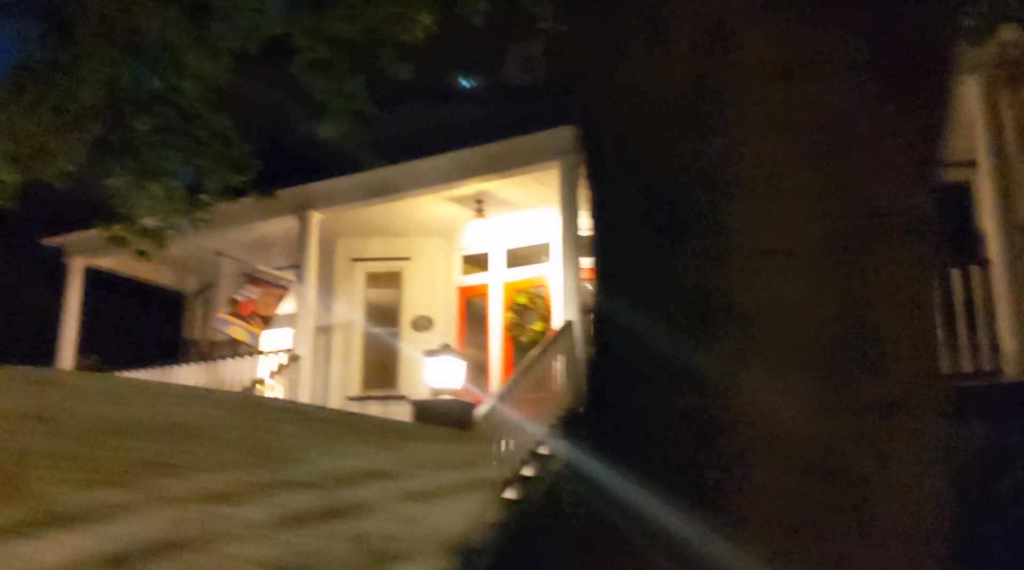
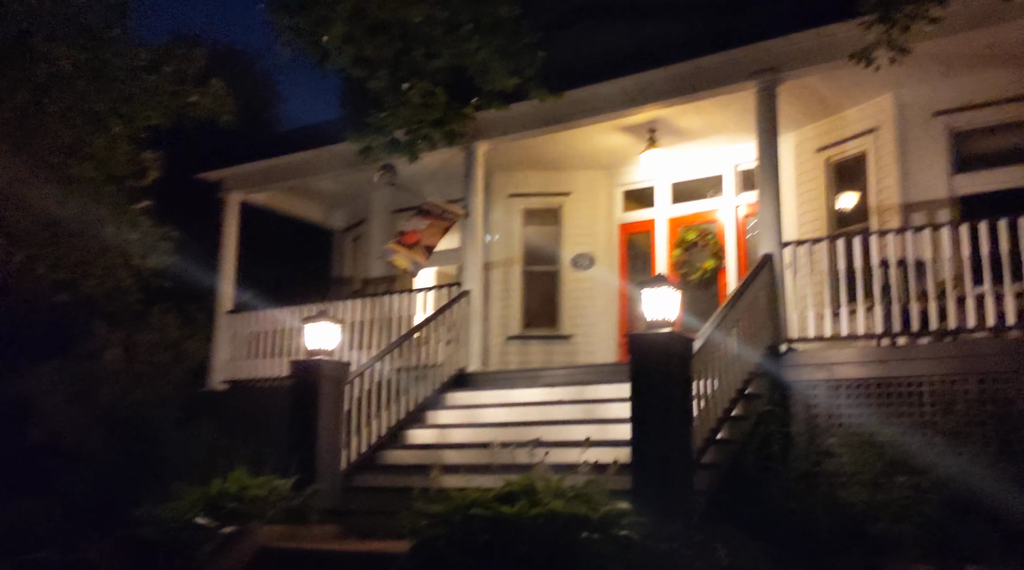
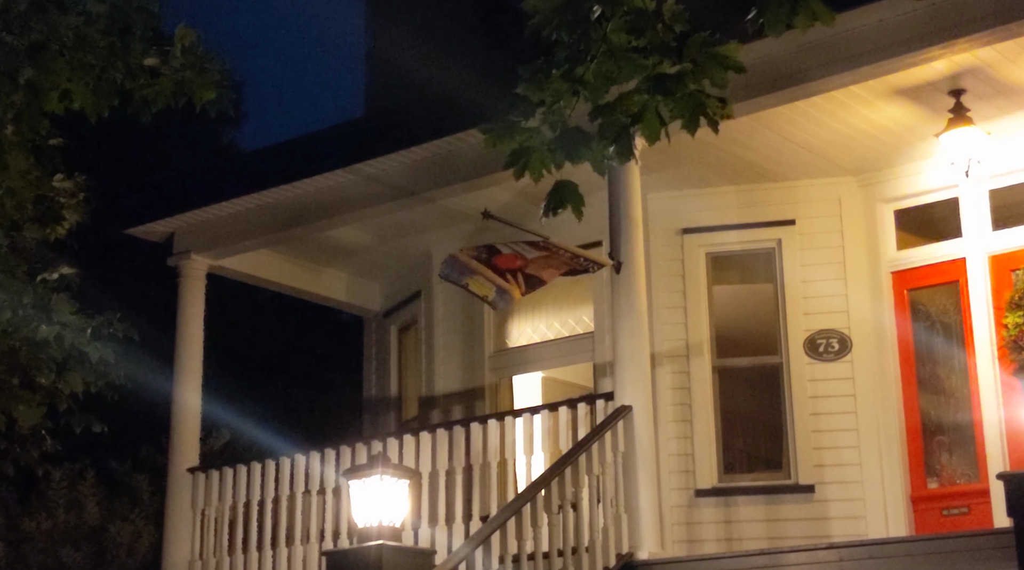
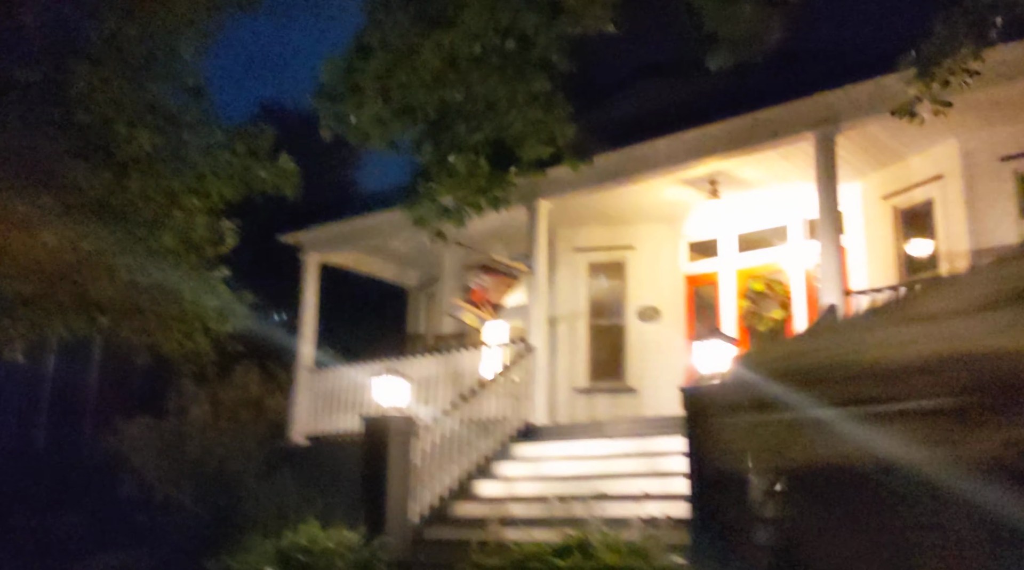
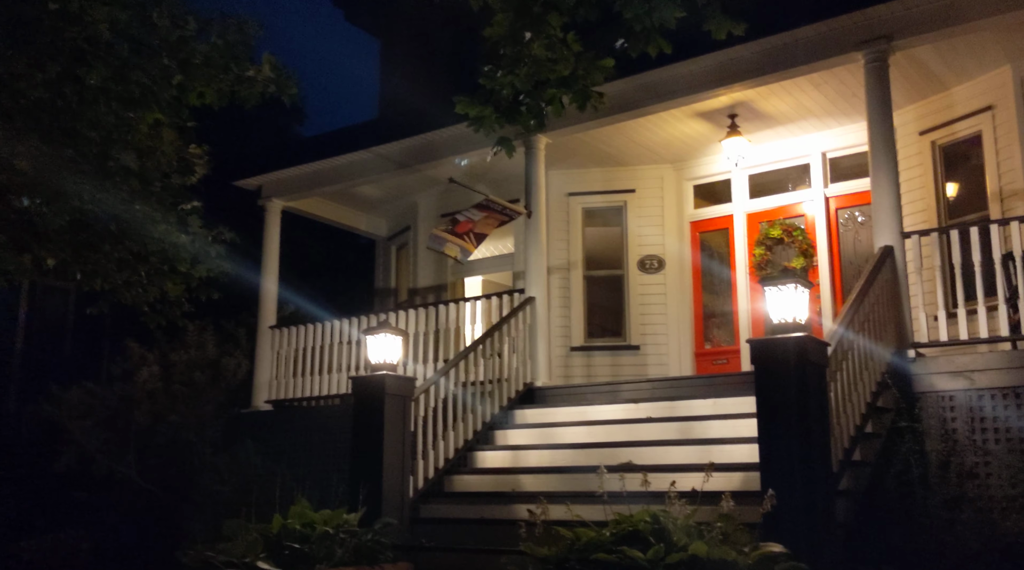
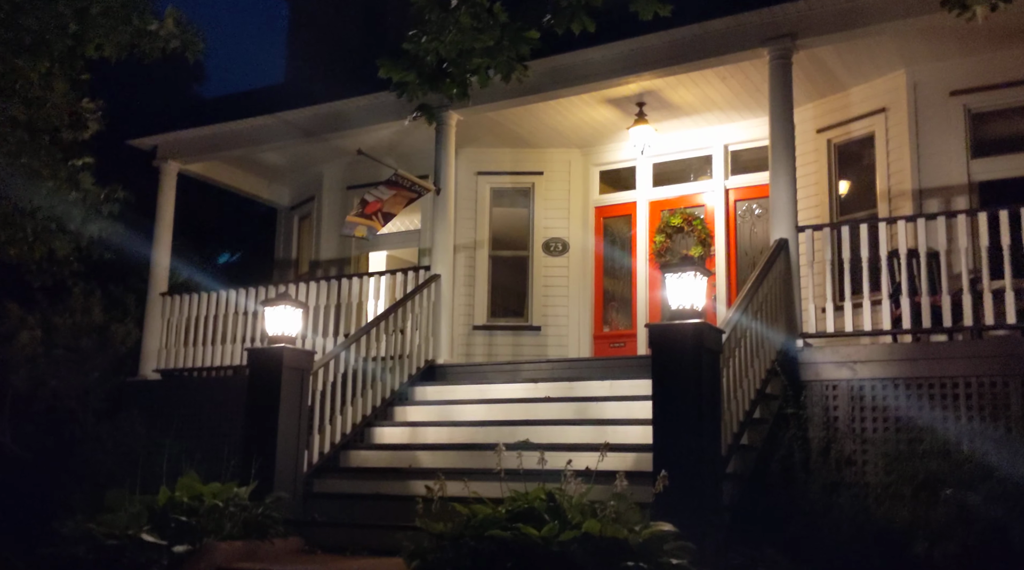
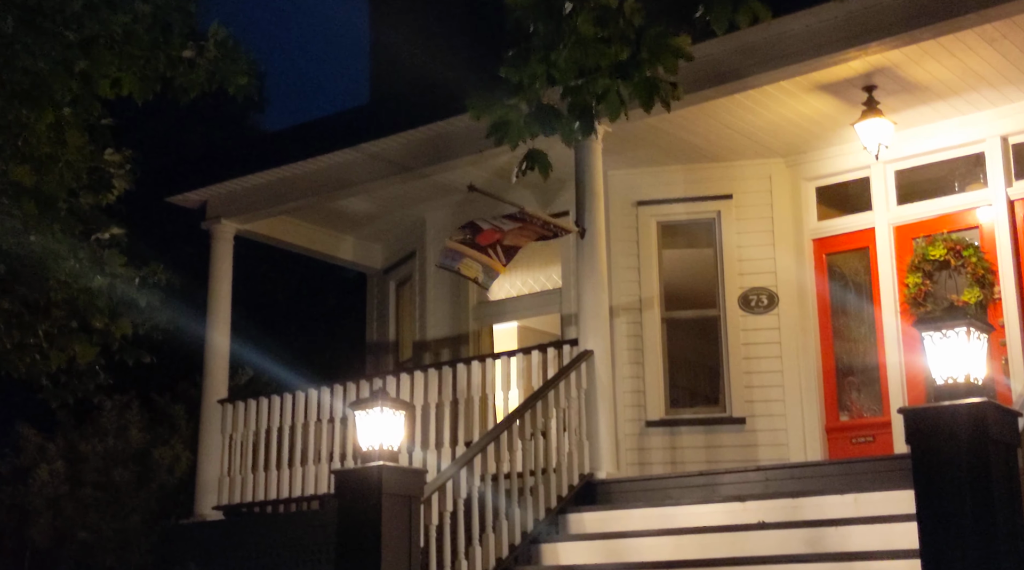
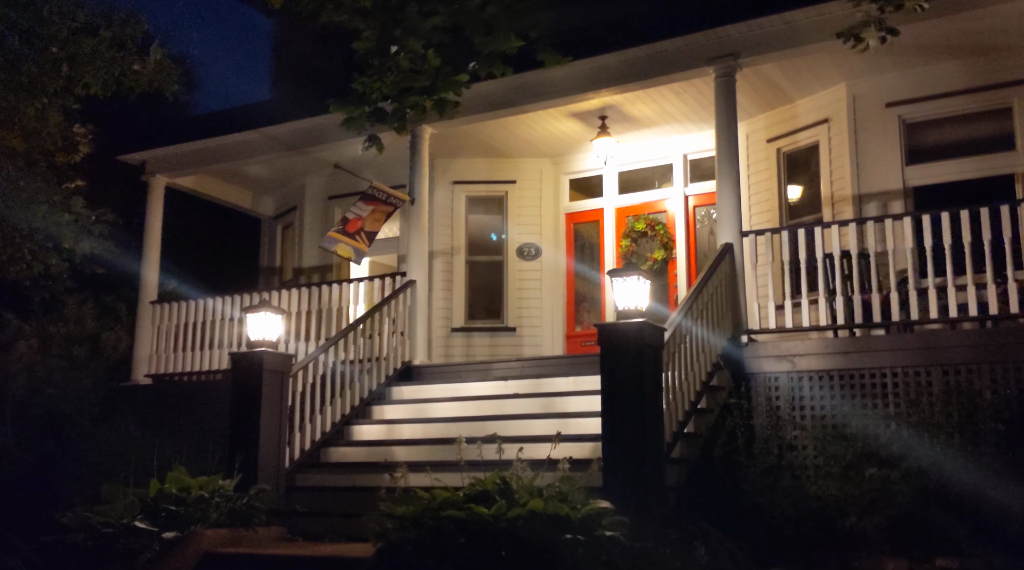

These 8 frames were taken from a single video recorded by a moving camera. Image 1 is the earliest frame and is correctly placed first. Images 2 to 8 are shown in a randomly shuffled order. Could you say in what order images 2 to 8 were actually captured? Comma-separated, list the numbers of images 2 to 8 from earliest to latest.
4, 2, 8, 6, 5, 7, 3
